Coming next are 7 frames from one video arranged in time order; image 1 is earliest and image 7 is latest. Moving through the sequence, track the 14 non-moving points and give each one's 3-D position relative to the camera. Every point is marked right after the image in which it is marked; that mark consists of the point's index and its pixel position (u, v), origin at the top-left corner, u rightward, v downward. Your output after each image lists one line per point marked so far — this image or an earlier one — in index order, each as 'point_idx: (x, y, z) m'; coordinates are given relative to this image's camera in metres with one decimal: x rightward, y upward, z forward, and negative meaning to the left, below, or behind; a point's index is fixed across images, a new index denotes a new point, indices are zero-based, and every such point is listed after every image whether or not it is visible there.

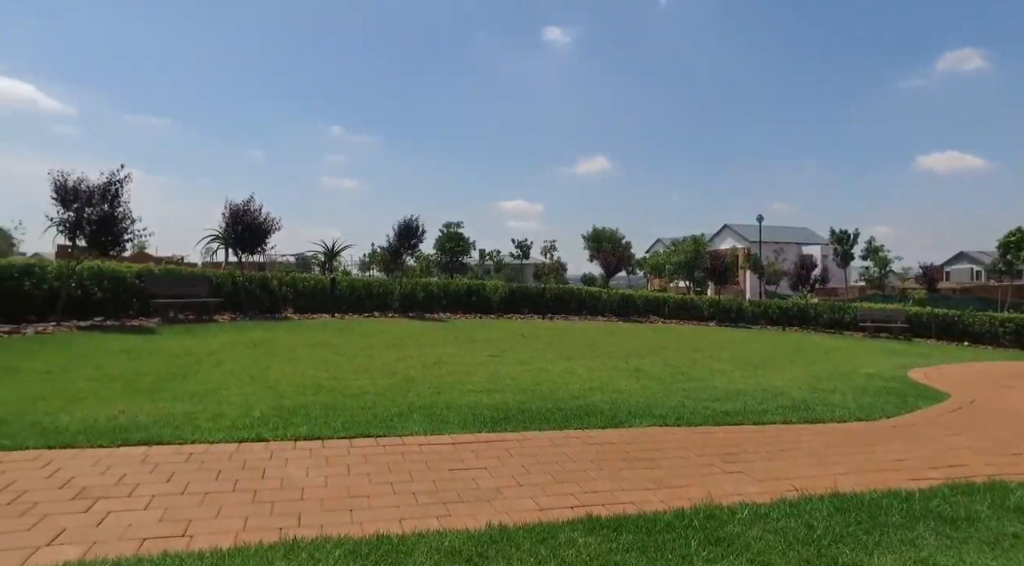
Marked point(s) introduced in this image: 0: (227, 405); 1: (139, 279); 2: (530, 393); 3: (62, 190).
0: (-2.4, -1.0, +5.6) m
1: (-8.7, +0.1, +15.3) m
2: (+0.2, -1.1, +6.8) m
3: (-8.8, +1.8, +12.9) m
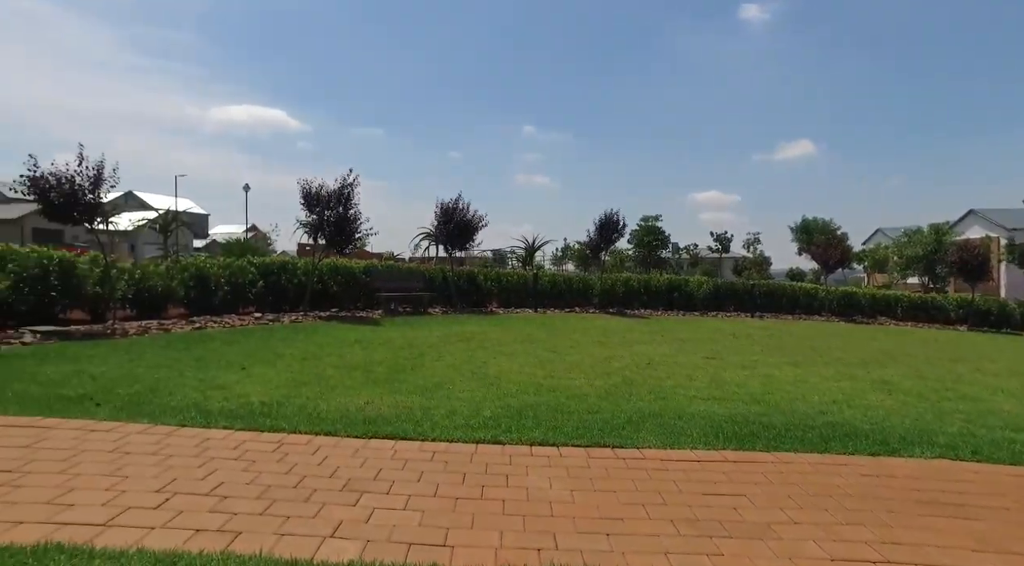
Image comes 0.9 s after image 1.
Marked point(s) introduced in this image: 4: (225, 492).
0: (-0.5, -1.0, +5.7) m
1: (-3.7, +0.2, +16.8) m
2: (+2.4, -1.1, +6.1) m
3: (-4.5, +1.9, +14.5) m
4: (-1.5, -1.1, +3.3) m
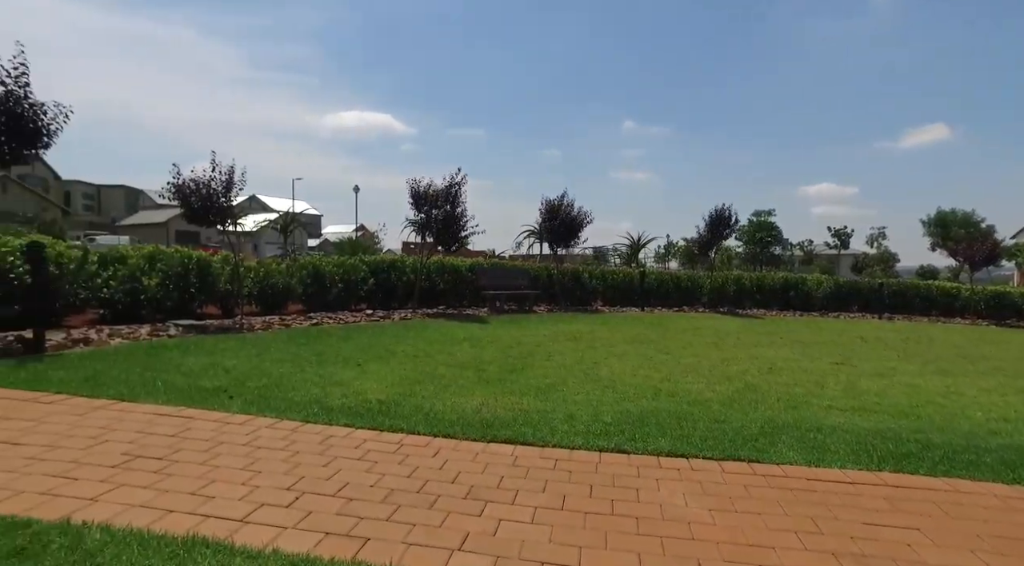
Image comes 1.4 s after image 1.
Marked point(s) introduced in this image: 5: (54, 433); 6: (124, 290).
0: (+0.5, -1.0, +5.5) m
1: (-1.0, +0.3, +16.9) m
2: (+3.4, -1.1, +5.5) m
3: (-2.2, +2.0, +14.8) m
4: (-0.8, -1.1, +3.3) m
5: (-2.9, -1.0, +4.2) m
6: (-6.3, -0.1, +10.7) m
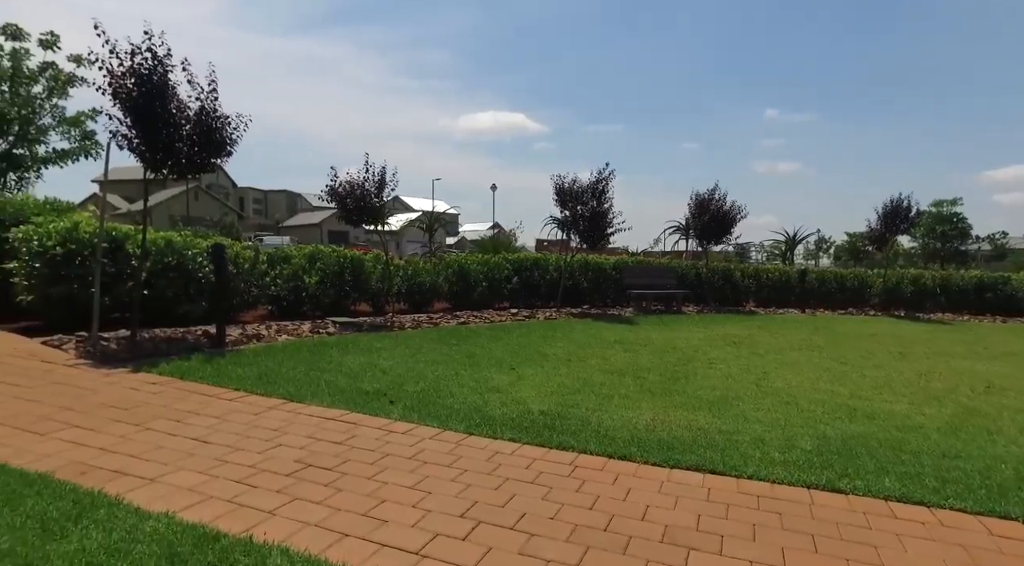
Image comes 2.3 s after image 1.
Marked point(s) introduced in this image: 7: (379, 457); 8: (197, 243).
0: (+1.8, -1.1, +4.8) m
1: (+2.6, +0.3, +16.3) m
2: (+4.7, -1.2, +4.2) m
3: (+1.1, +2.0, +14.4) m
4: (+0.1, -1.1, +3.0) m
5: (-1.8, -1.0, +4.3) m
6: (-3.8, -0.1, +11.3) m
7: (-0.8, -1.0, +3.9) m
8: (-4.7, +0.6, +9.7) m
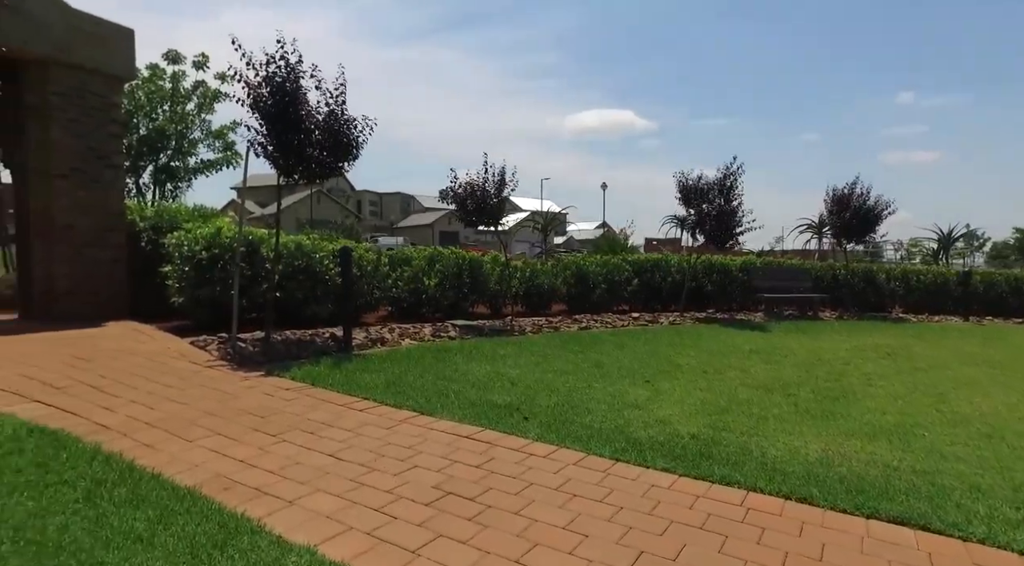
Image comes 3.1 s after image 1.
0: (+2.8, -1.1, +4.0) m
1: (+5.4, +0.2, +15.3) m
2: (+5.5, -1.3, +3.0) m
3: (+3.6, +2.0, +13.6) m
4: (+0.8, -1.2, +2.5) m
5: (-0.9, -1.0, +4.1) m
6: (-1.8, -0.1, +11.3) m
7: (+0.1, -1.1, +3.5) m
8: (-2.8, +0.6, +9.9) m
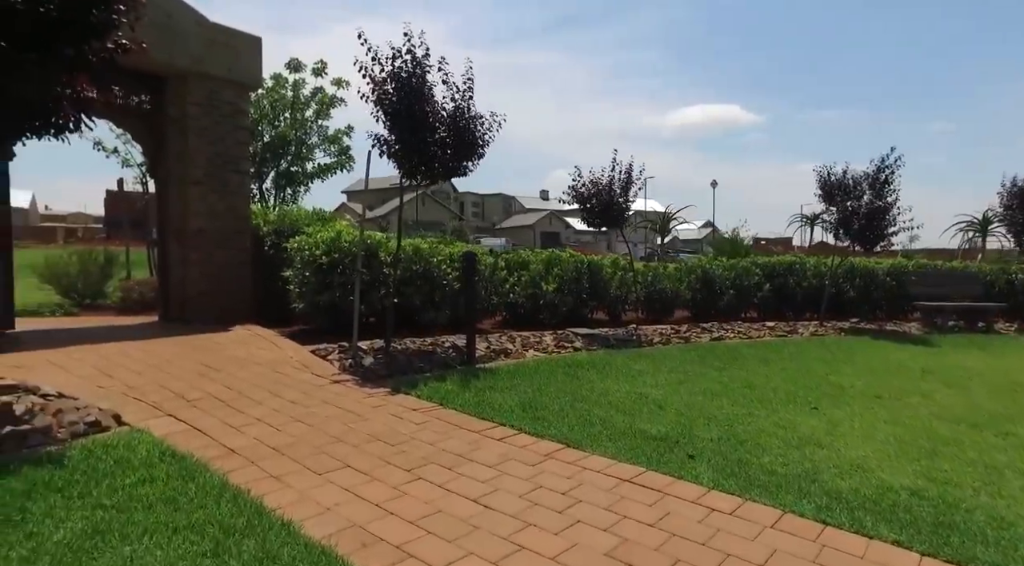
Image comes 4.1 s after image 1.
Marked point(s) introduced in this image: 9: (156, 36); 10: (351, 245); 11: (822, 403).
0: (+3.7, -1.2, +2.9) m
1: (+8.0, +0.1, +13.6) m
2: (+6.2, -1.4, +1.5) m
3: (+5.9, +1.8, +12.2) m
4: (+1.4, -1.3, +1.6) m
5: (0.0, -1.1, +3.5) m
6: (+0.2, -0.2, +10.8) m
7: (+0.9, -1.2, +2.8) m
8: (-1.0, +0.5, +9.5) m
9: (-4.6, +3.2, +8.5) m
10: (-2.1, +0.5, +8.7) m
11: (+2.8, -1.1, +6.0) m
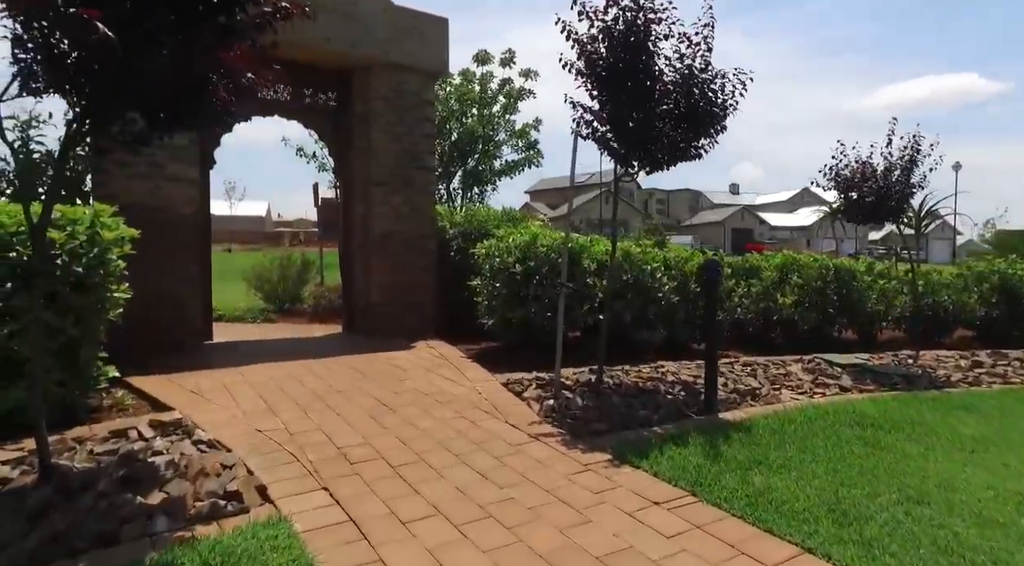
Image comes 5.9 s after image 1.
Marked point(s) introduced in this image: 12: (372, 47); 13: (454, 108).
0: (+4.4, -1.4, +0.1) m
1: (+11.4, -0.1, +9.2) m
2: (+6.5, -1.6, -2.0) m
3: (+9.1, +1.7, +8.5) m
4: (+1.9, -1.4, -0.5) m
5: (+1.1, -1.3, +1.6) m
6: (+3.2, -0.4, +8.6) m
7: (+1.7, -1.4, +0.7) m
8: (+1.7, +0.3, +7.7) m
9: (-2.0, +3.1, +7.7) m
10: (+0.4, +0.4, +7.2) m
11: (+4.4, -1.3, +3.3) m
12: (-1.7, +2.9, +7.9) m
13: (-1.3, +4.0, +15.0) m
